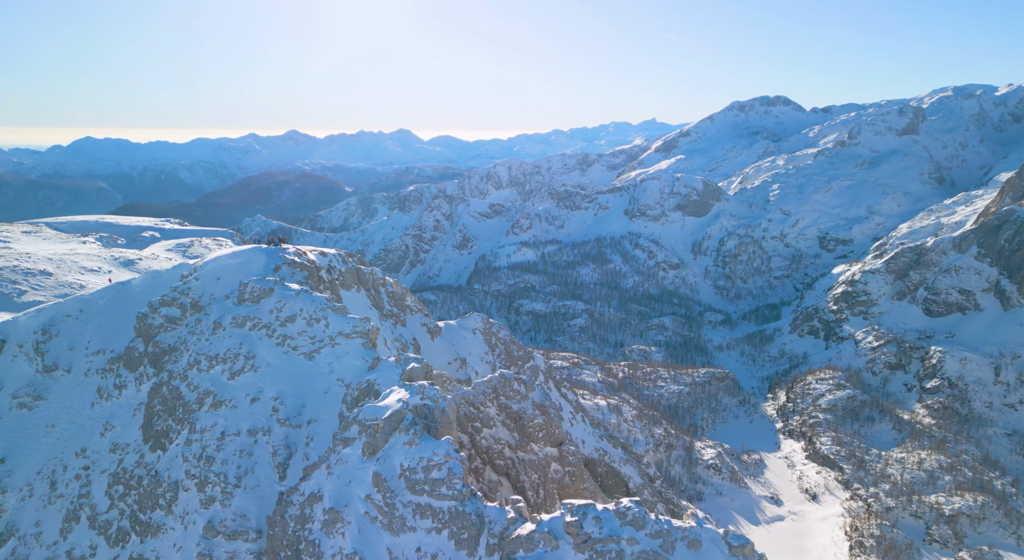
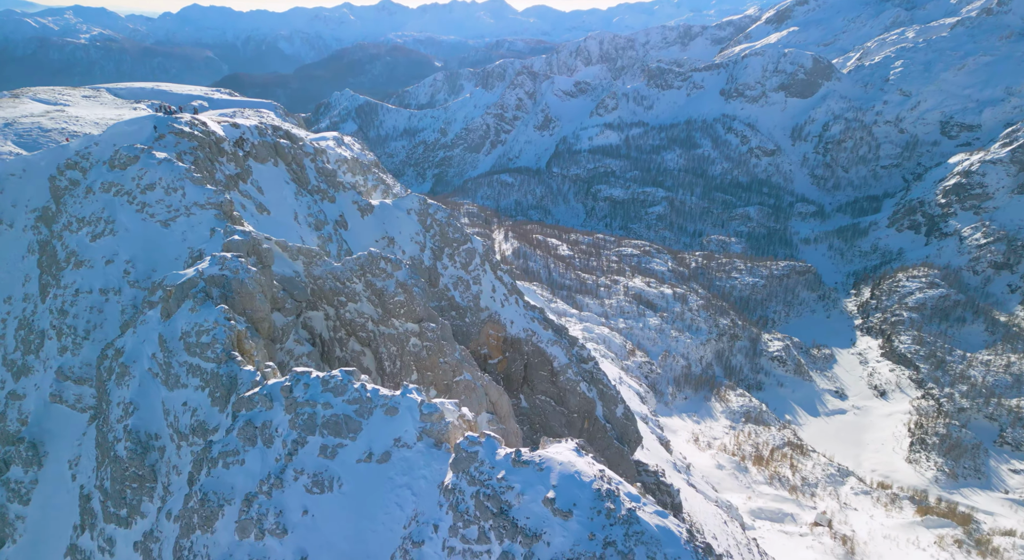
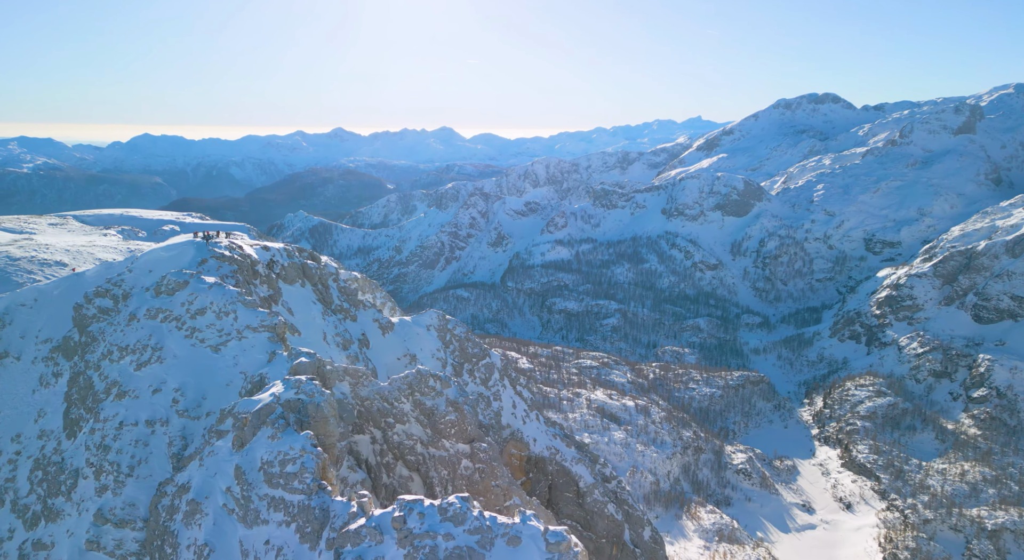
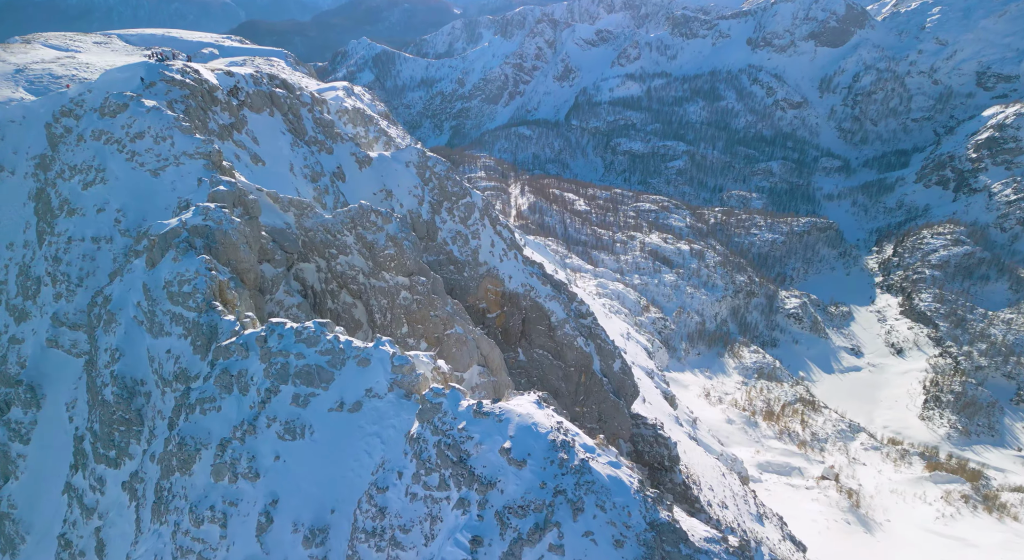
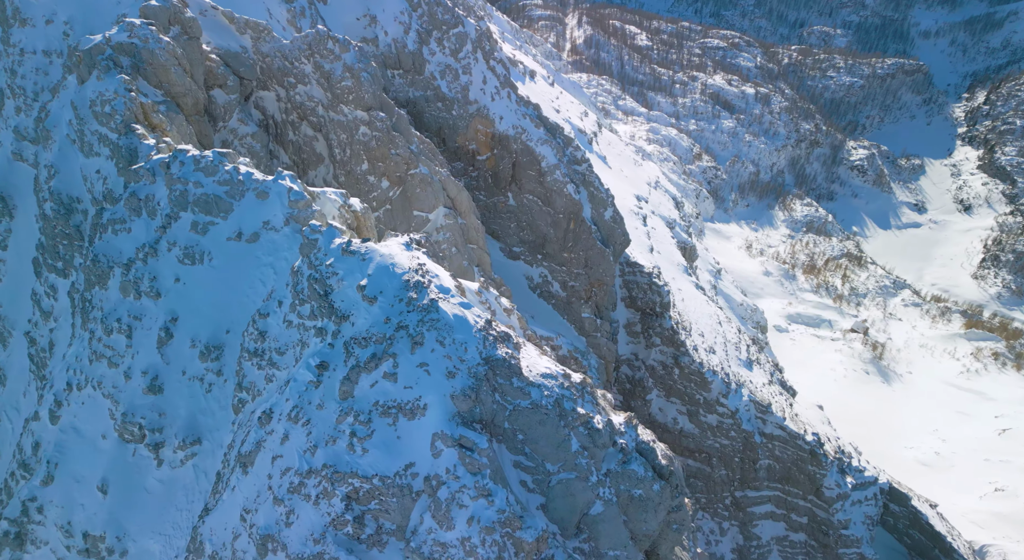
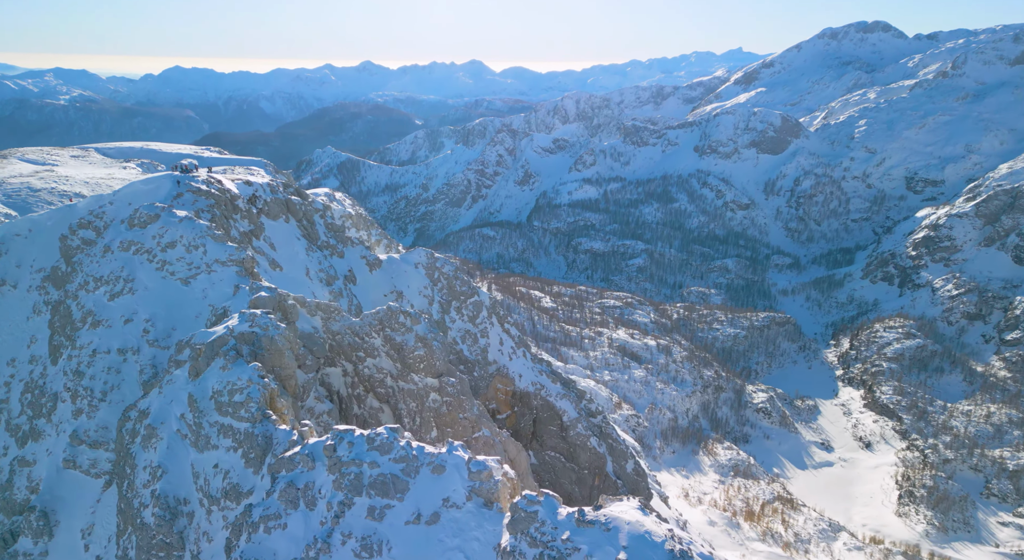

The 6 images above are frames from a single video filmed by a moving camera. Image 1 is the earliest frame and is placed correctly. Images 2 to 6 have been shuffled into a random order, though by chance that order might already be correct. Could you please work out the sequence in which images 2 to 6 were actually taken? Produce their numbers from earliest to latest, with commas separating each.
3, 6, 2, 4, 5
